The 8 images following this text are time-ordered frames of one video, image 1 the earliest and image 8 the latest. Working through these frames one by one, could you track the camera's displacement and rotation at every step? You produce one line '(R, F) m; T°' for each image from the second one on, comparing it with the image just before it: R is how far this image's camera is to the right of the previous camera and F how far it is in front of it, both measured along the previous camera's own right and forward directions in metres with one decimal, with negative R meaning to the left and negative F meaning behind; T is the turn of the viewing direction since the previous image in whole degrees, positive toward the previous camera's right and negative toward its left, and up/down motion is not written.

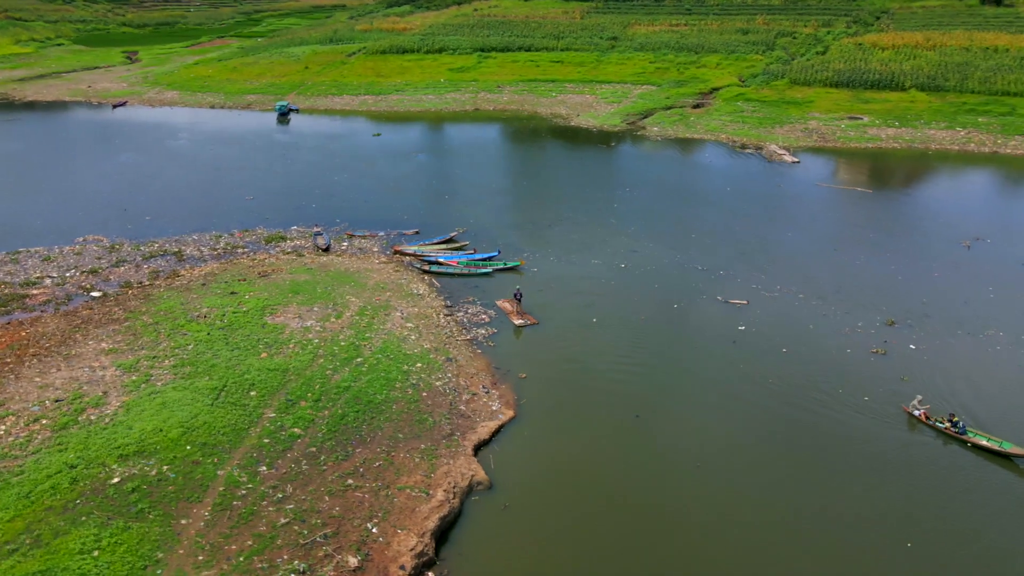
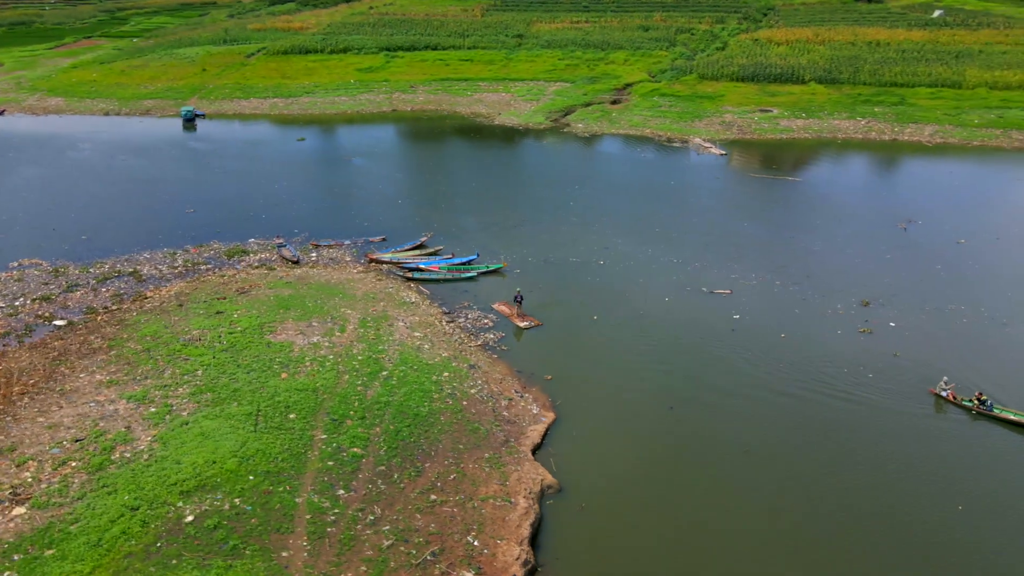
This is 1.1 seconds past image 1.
(-3.9, +0.1) m; +8°
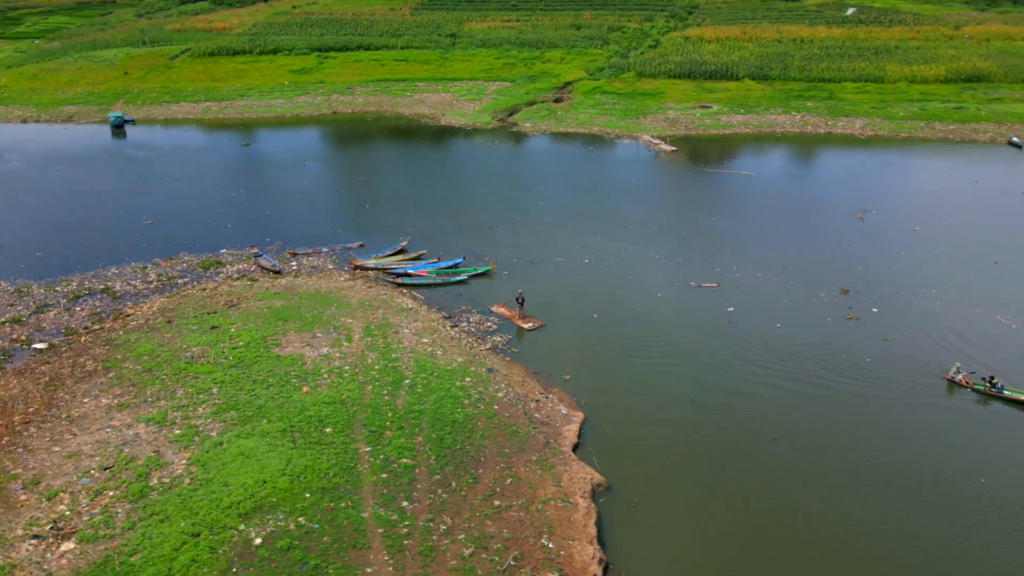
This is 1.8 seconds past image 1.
(-2.9, 0.0) m; +6°
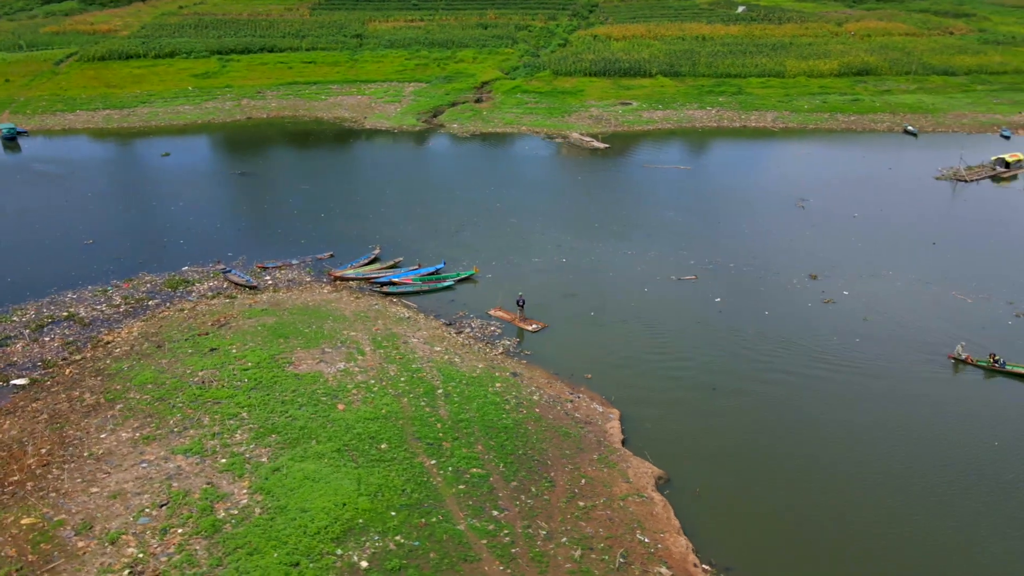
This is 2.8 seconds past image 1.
(-4.0, 0.0) m; +8°
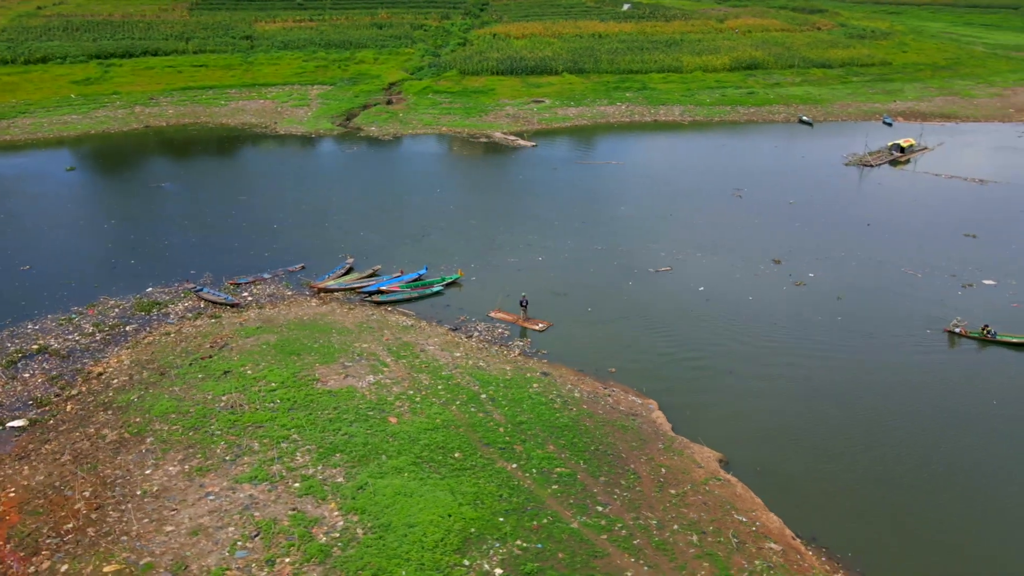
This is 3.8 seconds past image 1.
(-4.7, 0.0) m; +9°
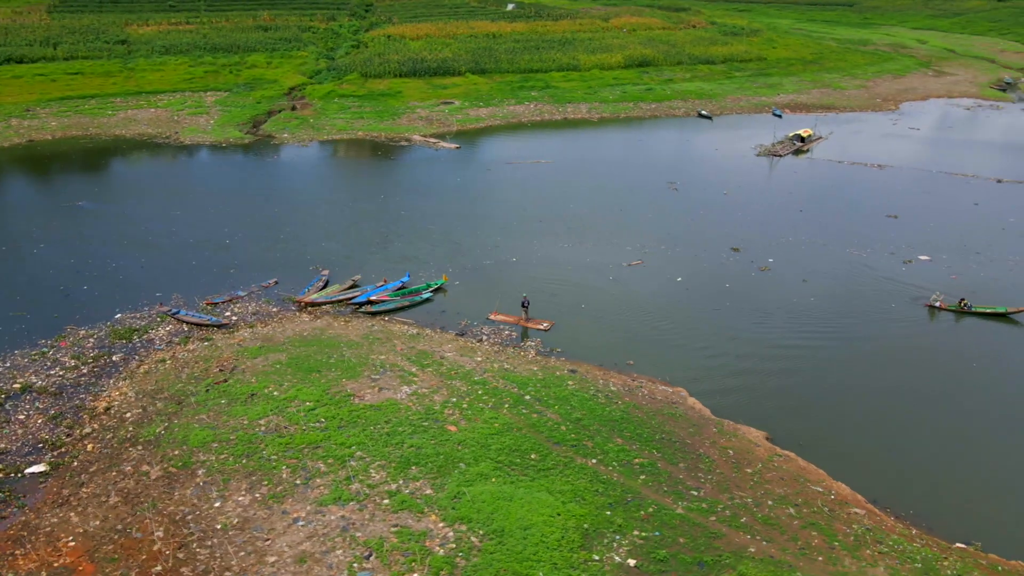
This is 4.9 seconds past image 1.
(-4.9, -0.1) m; +9°
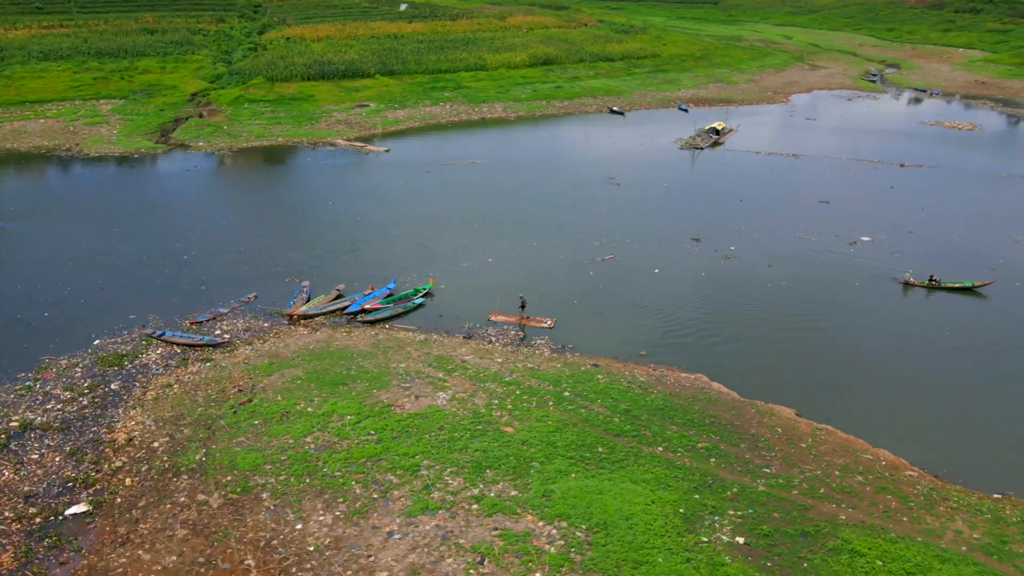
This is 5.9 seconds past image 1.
(-4.6, 0.0) m; +9°
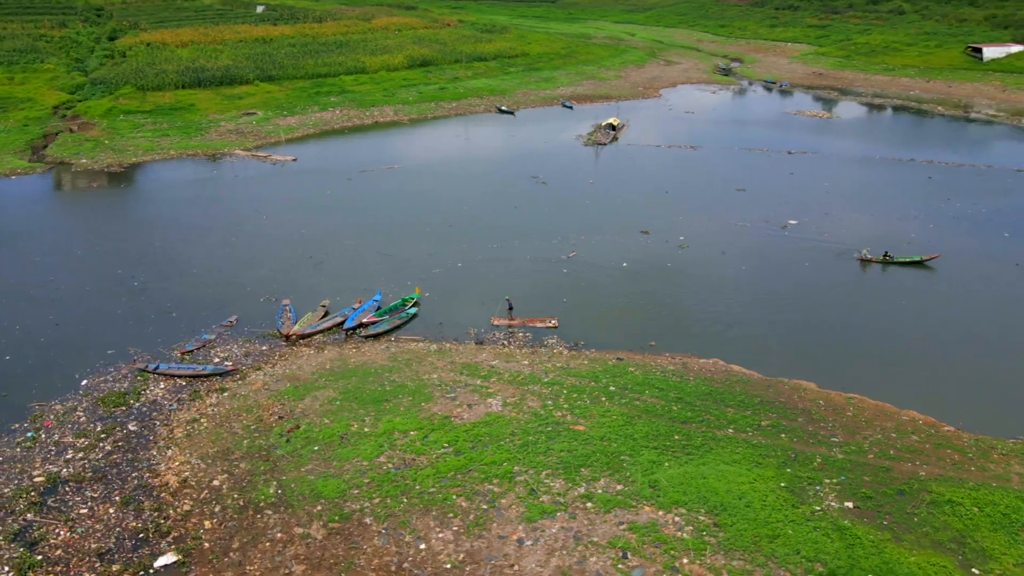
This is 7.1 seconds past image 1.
(-6.0, +0.2) m; +11°
